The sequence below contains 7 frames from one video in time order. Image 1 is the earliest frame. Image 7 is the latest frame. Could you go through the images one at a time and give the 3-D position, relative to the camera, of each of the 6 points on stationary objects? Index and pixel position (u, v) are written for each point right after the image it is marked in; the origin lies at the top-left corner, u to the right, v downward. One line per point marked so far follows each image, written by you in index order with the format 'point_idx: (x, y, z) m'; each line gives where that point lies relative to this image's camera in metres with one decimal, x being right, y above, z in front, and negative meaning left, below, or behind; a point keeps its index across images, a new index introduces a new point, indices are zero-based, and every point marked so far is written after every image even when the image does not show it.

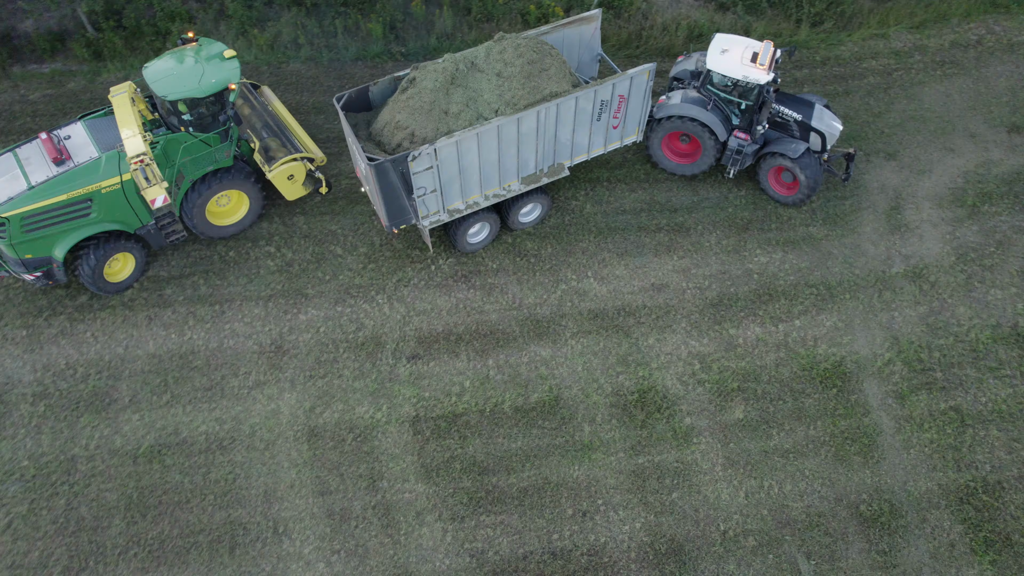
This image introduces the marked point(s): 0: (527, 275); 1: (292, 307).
0: (+0.3, +0.2, +9.5) m
1: (-4.2, -0.4, +9.8) m
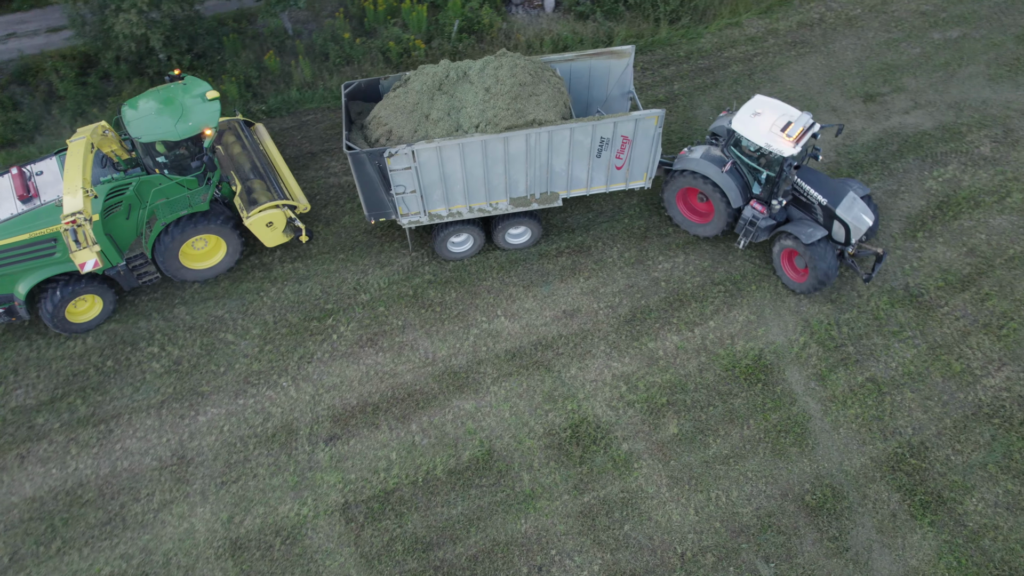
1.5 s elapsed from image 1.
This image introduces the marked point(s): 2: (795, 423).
0: (-1.3, -0.6, +9.0) m
1: (-5.6, -2.1, +8.8) m
2: (+4.1, -2.0, +7.5) m
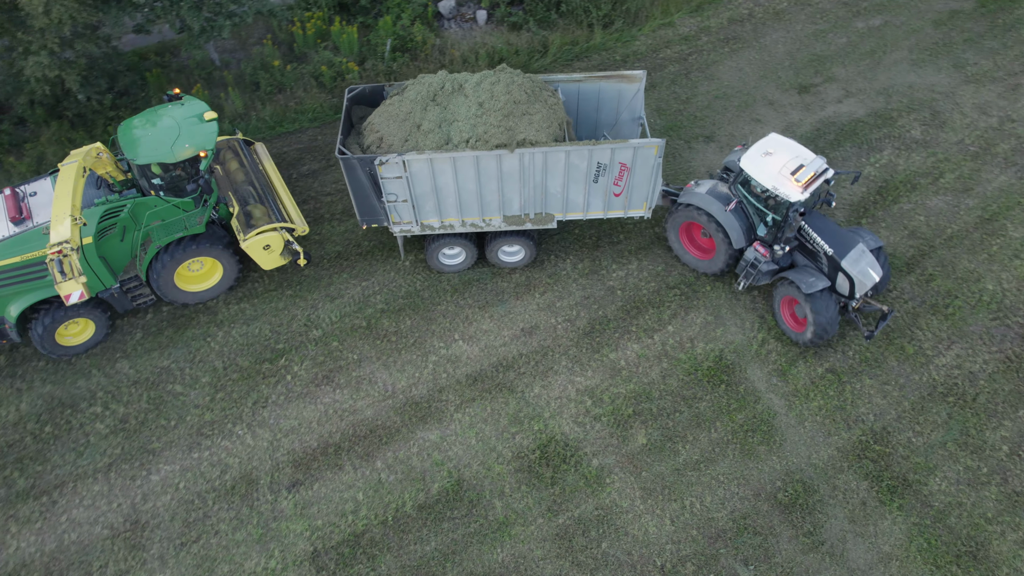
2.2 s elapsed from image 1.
0: (-2.0, -1.1, +8.7) m
1: (-6.1, -3.0, +8.3) m
2: (+3.6, -2.0, +7.5) m
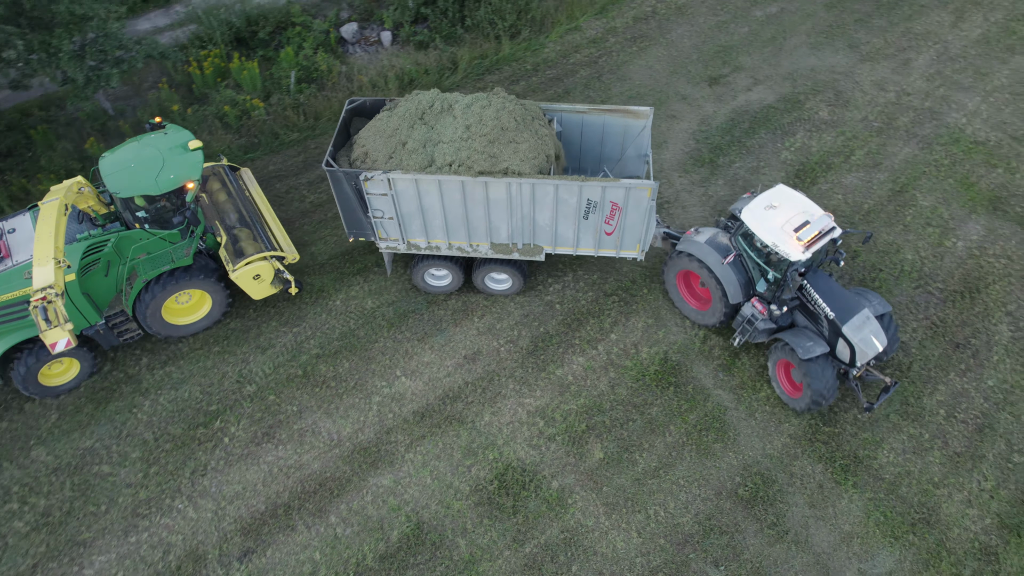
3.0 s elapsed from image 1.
0: (-2.8, -1.8, +8.2) m
1: (-6.6, -4.2, +7.6) m
2: (+2.9, -1.9, +7.5) m
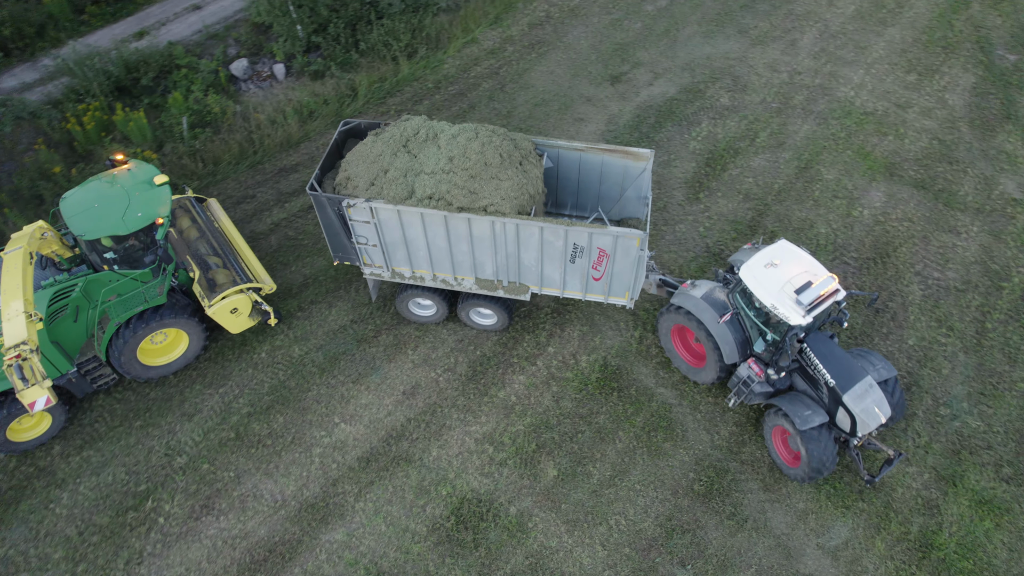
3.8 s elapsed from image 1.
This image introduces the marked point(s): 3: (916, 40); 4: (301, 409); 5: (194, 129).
0: (-3.6, -2.6, +7.8) m
1: (-6.9, -5.5, +6.8) m
2: (+2.2, -1.9, +7.5) m
3: (+8.8, +5.4, +11.4) m
4: (-3.3, -1.9, +8.1) m
5: (-6.3, +3.3, +10.4) m
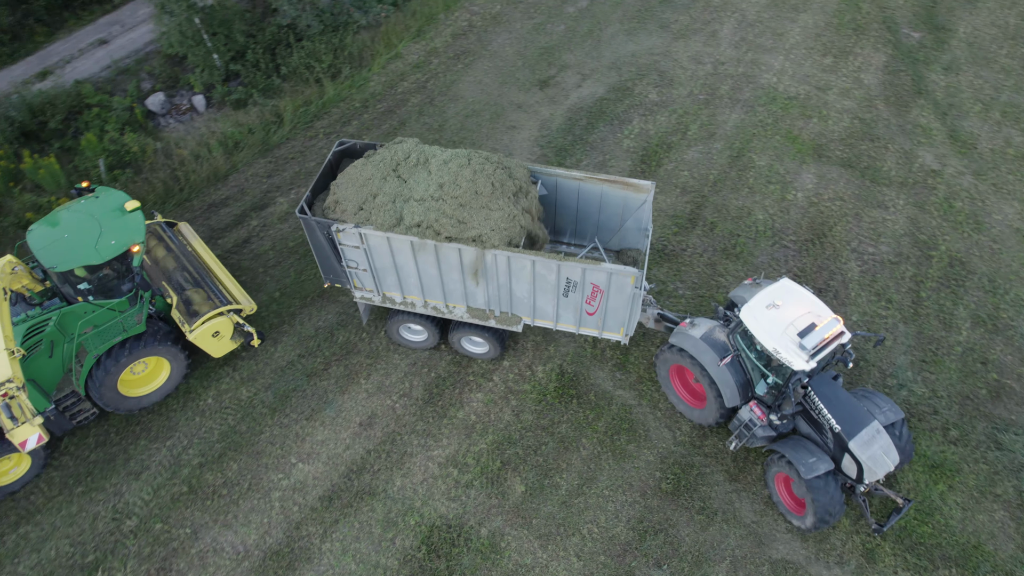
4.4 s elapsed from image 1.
0: (-4.1, -3.2, +7.4) m
1: (-7.0, -6.4, +6.2) m
2: (+1.6, -1.9, +7.4) m
3: (+7.2, +6.0, +11.7) m
4: (-3.8, -2.4, +7.7) m
5: (-7.5, +2.3, +9.9) m
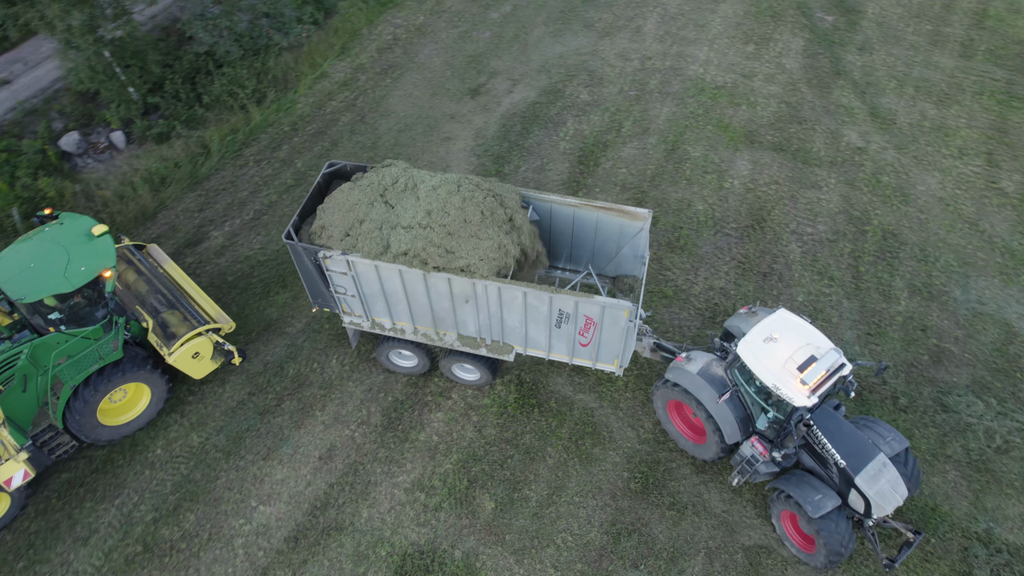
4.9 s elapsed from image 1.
0: (-4.4, -3.8, +7.0) m
1: (-6.9, -7.2, +5.7) m
2: (+1.1, -1.9, +7.4) m
3: (+5.6, +6.5, +12.0) m
4: (-4.3, -3.0, +7.4) m
5: (-8.5, +1.4, +9.3) m
